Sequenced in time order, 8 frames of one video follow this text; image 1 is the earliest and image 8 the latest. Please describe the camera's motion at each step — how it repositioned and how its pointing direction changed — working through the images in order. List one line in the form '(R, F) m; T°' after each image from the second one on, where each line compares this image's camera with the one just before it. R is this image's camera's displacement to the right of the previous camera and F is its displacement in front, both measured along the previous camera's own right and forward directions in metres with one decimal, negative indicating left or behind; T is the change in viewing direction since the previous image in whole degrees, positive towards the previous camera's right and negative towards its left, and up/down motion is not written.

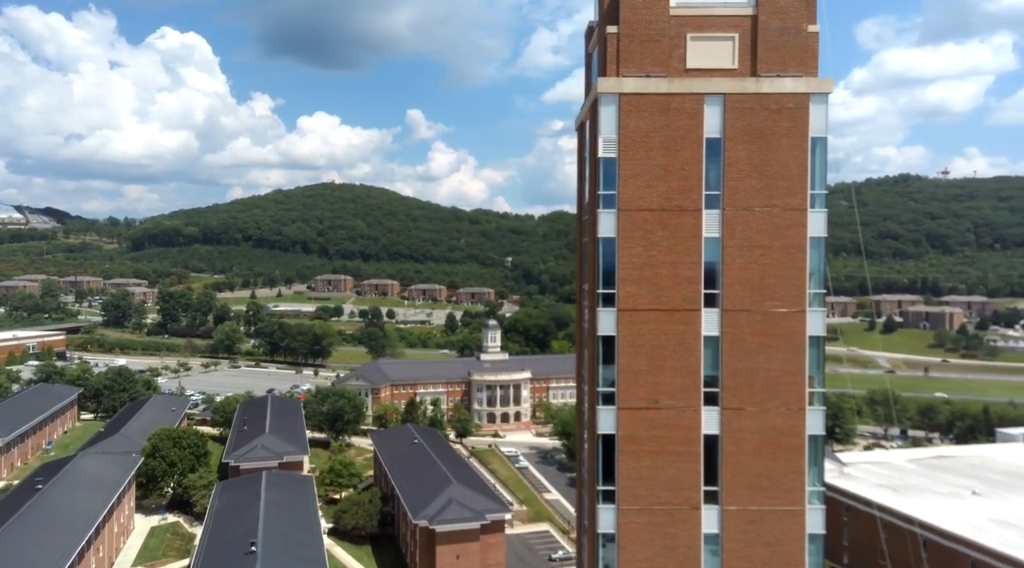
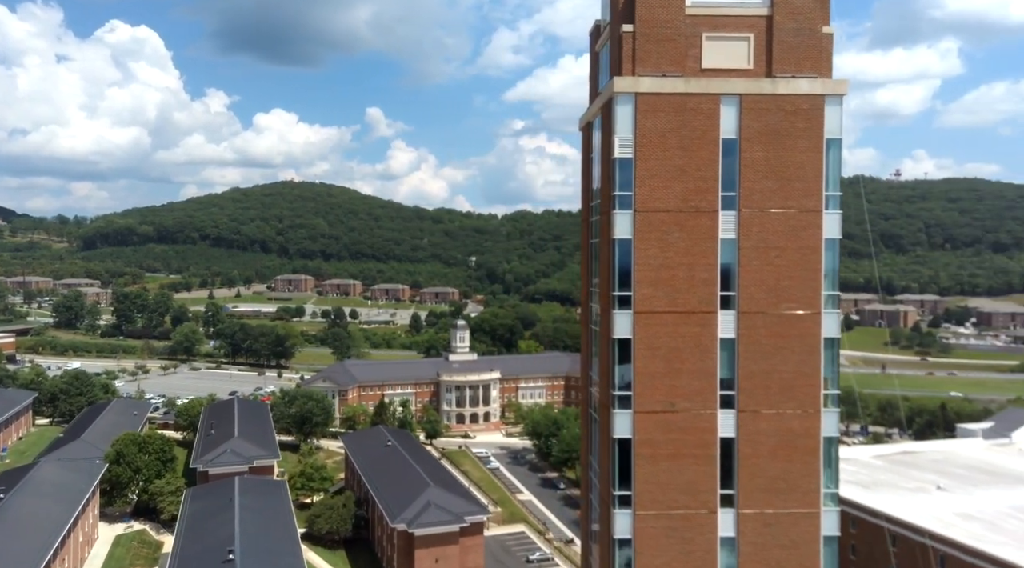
(-1.4, +0.4) m; +3°
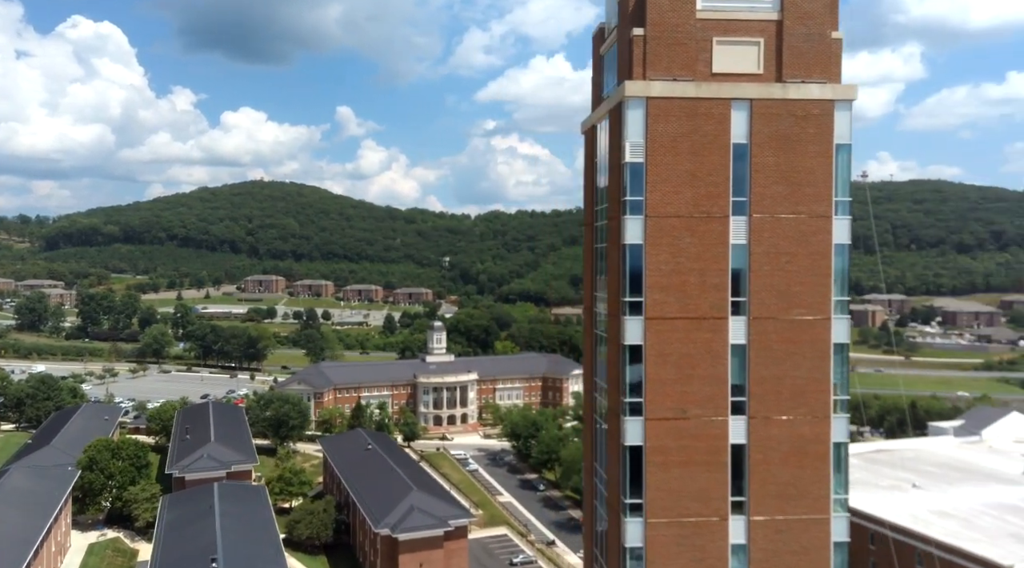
(-1.0, +0.3) m; +2°
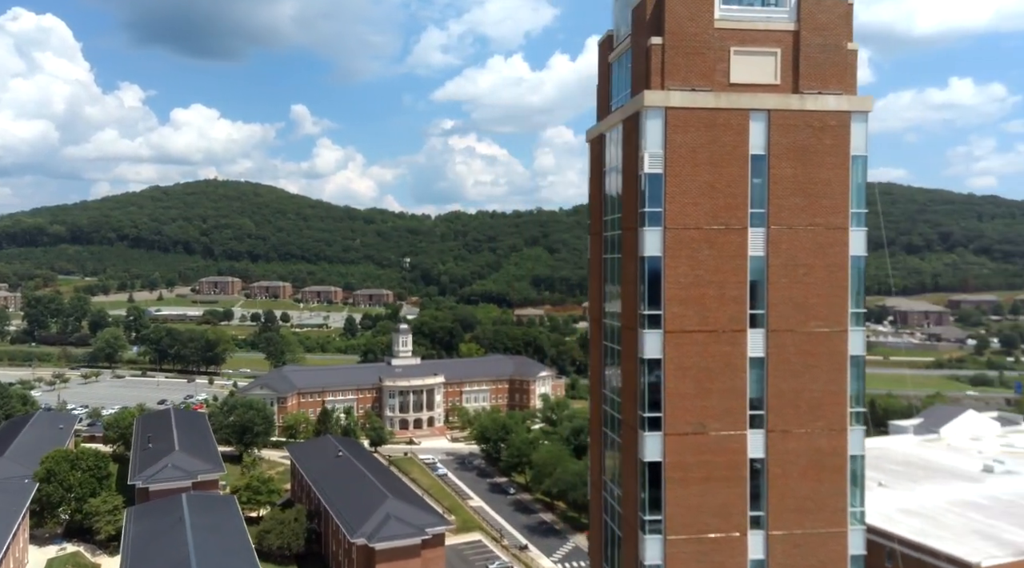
(-1.5, +0.5) m; +3°
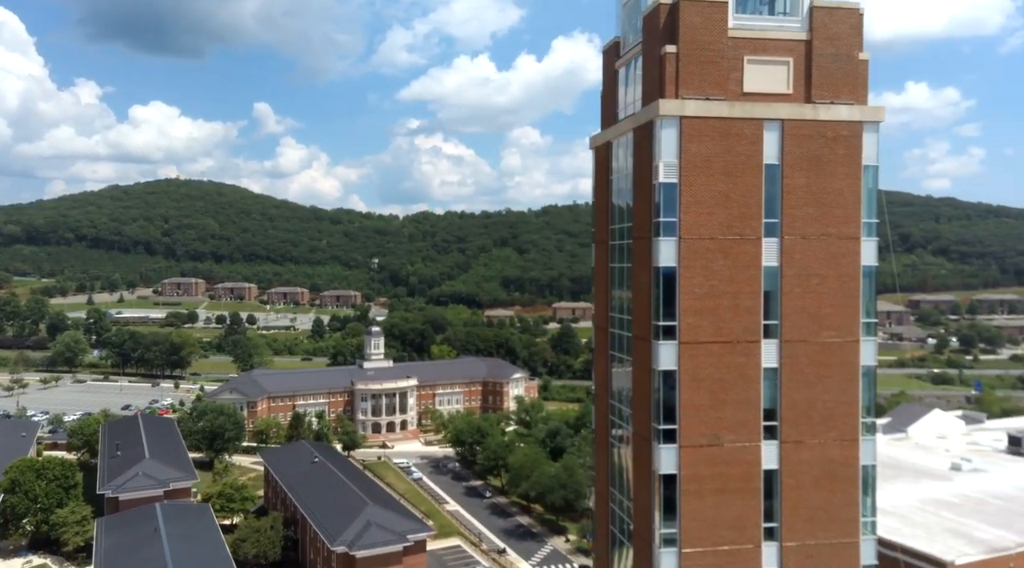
(-1.2, +0.4) m; +3°
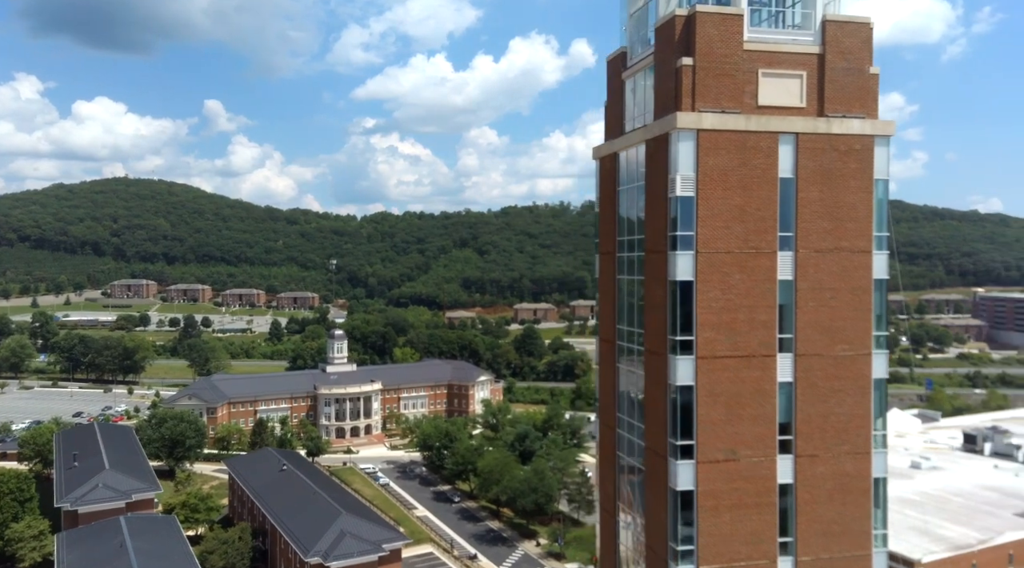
(-1.5, +0.4) m; +3°
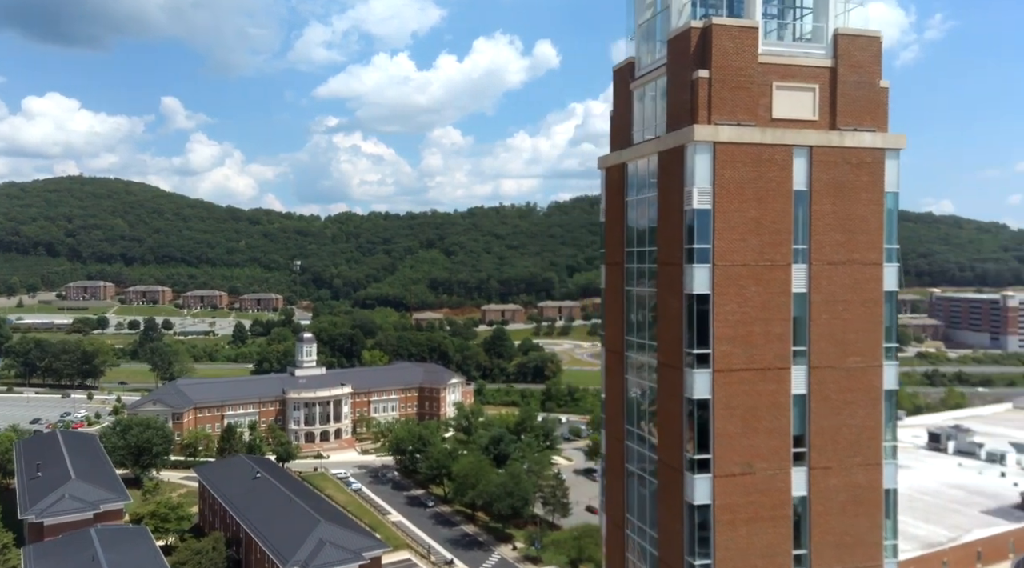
(-1.3, +0.3) m; +3°
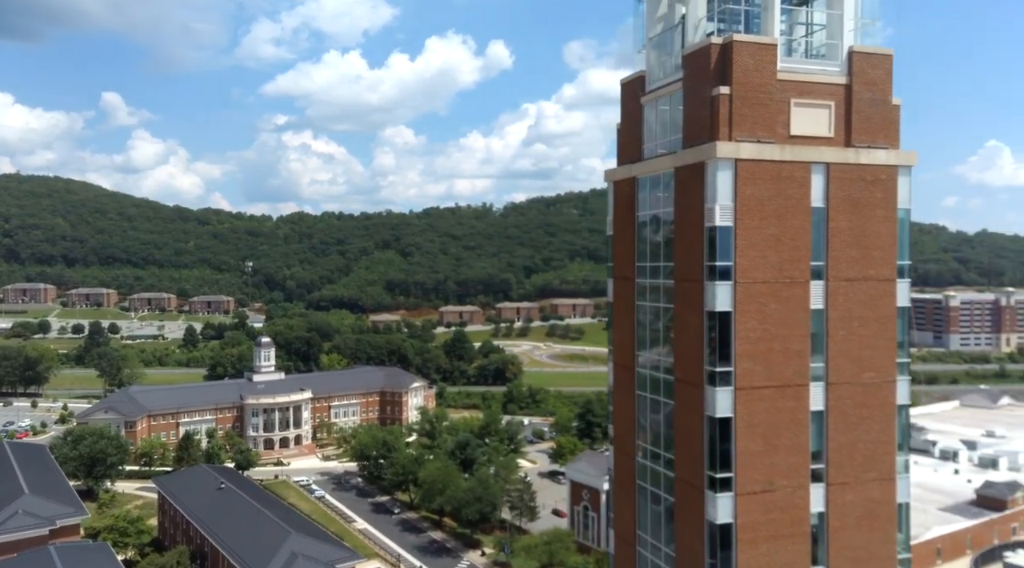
(-1.7, +0.5) m; +4°
